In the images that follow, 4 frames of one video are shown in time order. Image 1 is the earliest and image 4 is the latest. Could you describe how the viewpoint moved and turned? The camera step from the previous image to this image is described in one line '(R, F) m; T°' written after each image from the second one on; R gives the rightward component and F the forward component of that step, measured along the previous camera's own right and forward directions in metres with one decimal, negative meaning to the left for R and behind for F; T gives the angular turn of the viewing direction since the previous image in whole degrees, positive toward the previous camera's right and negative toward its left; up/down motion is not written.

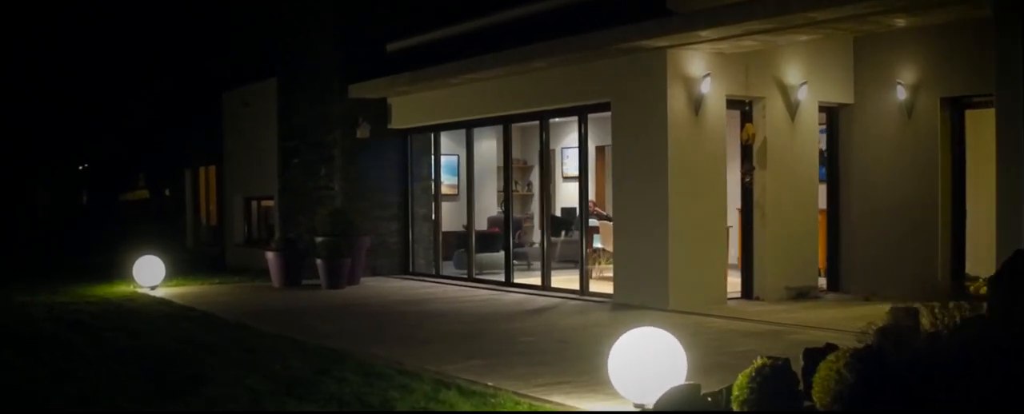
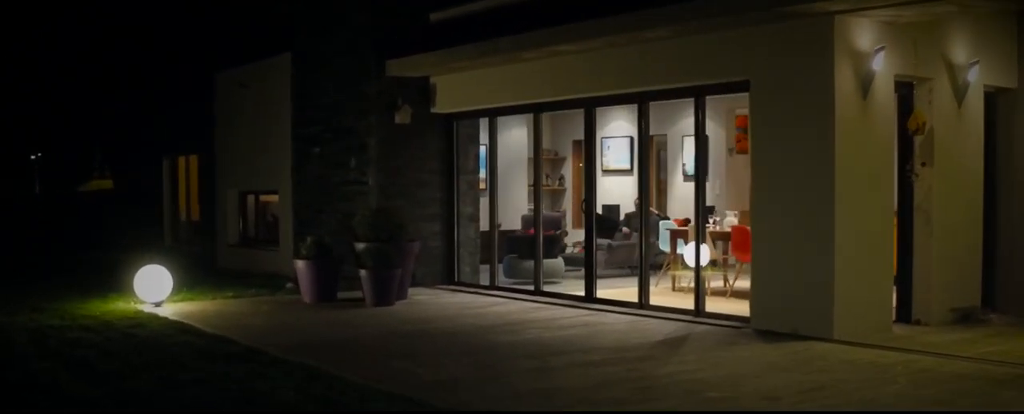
(-1.4, +2.4) m; +3°
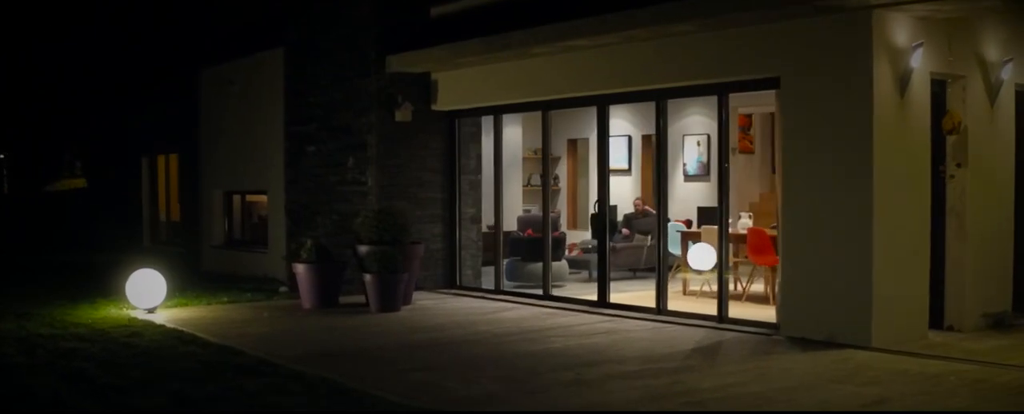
(-0.4, +0.5) m; +2°
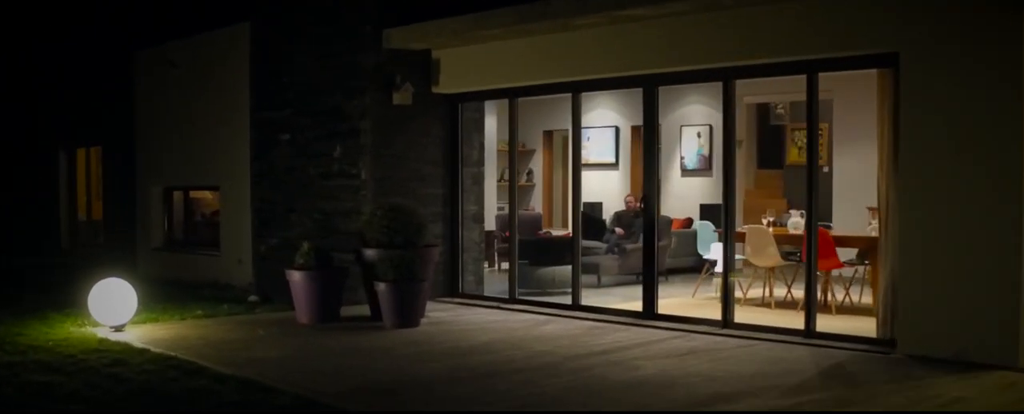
(-1.2, +1.7) m; +5°
